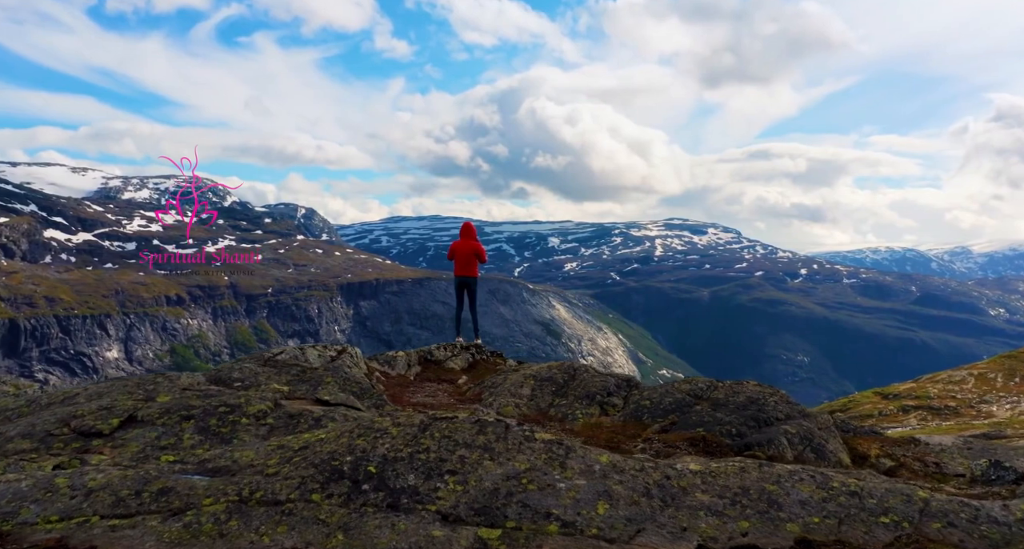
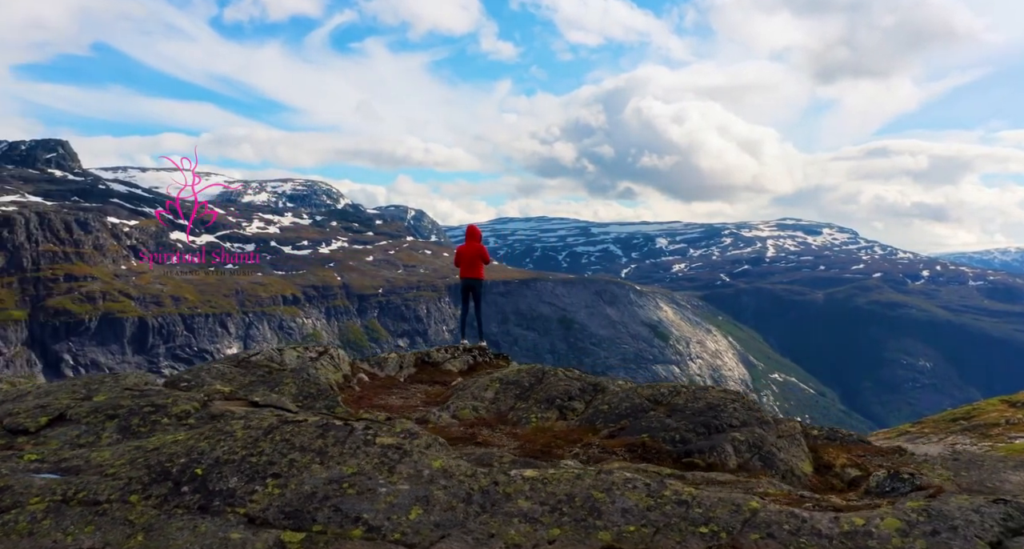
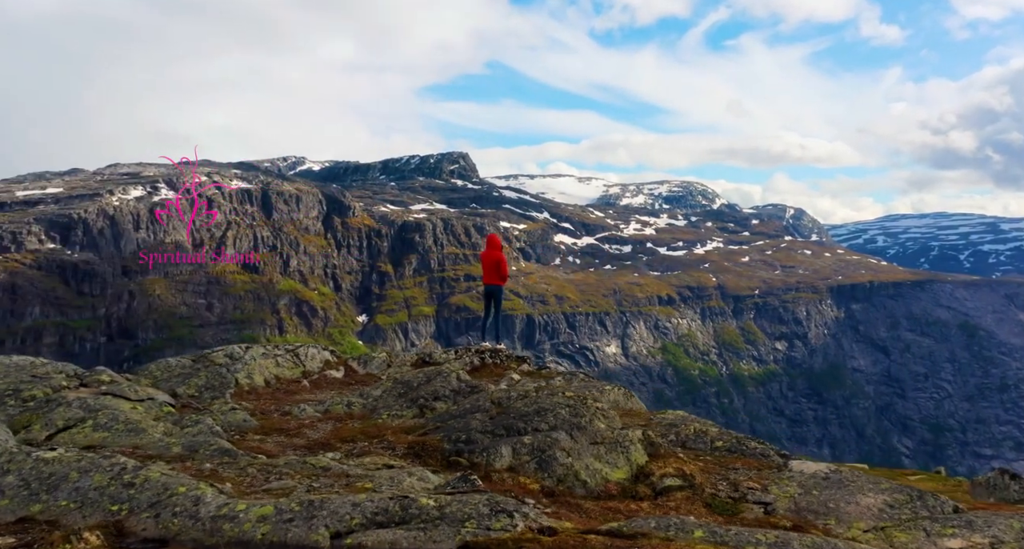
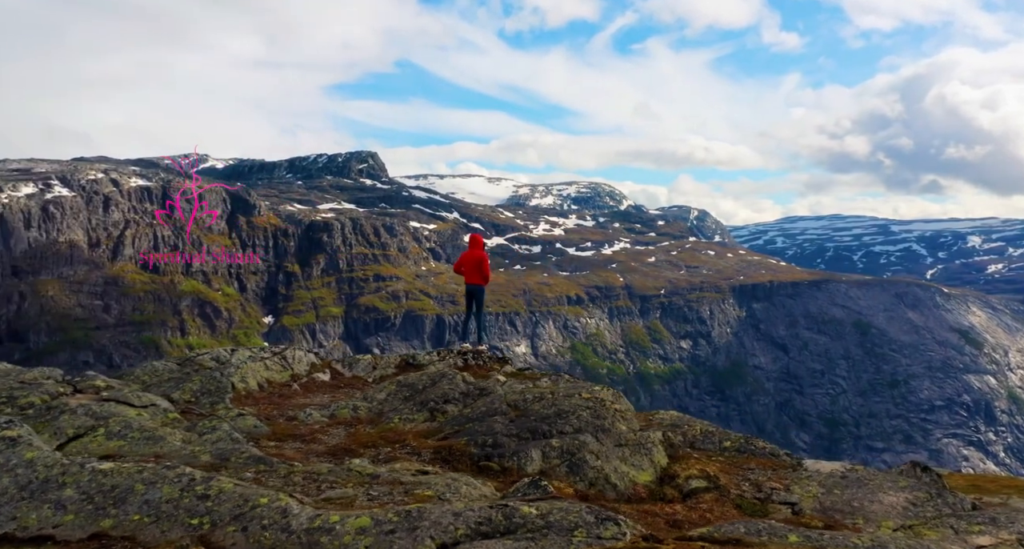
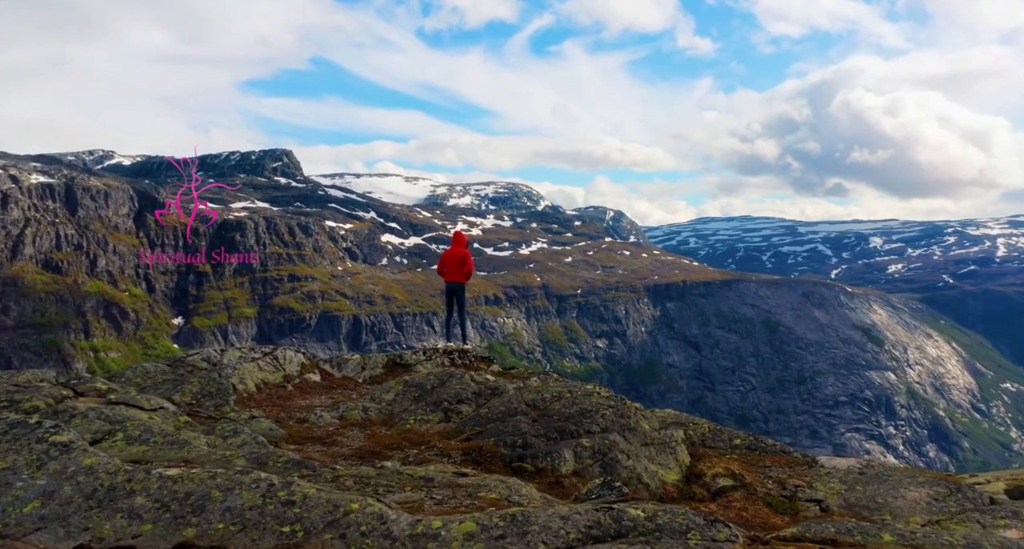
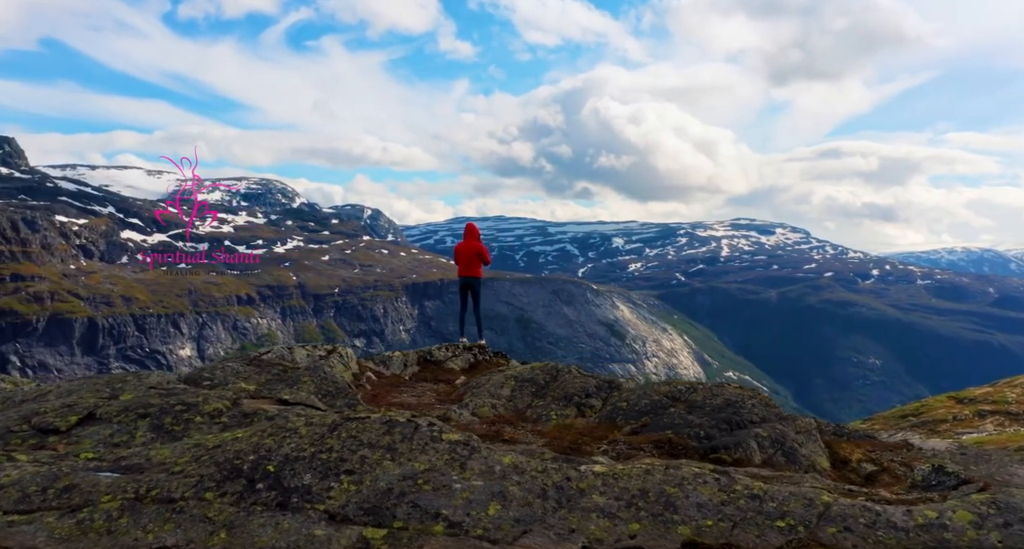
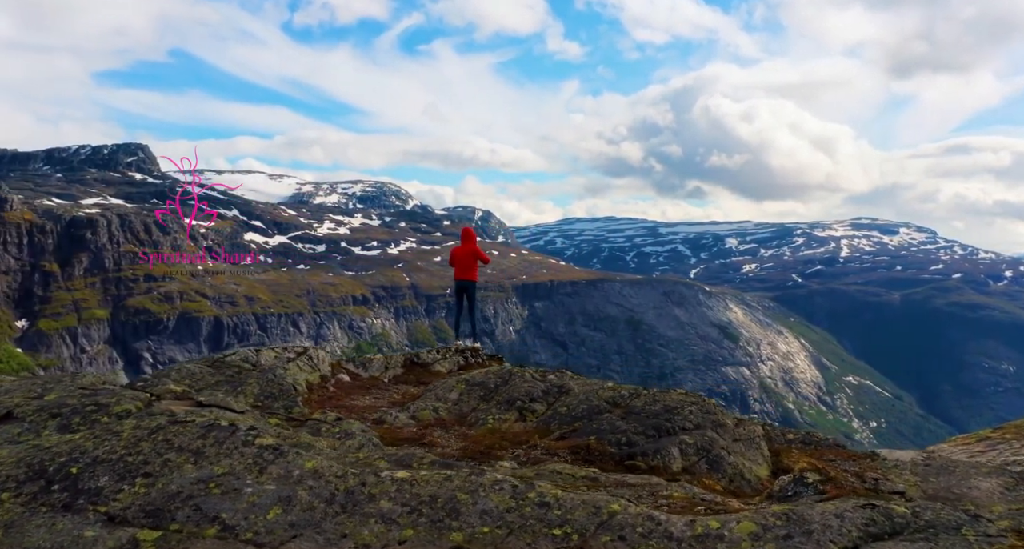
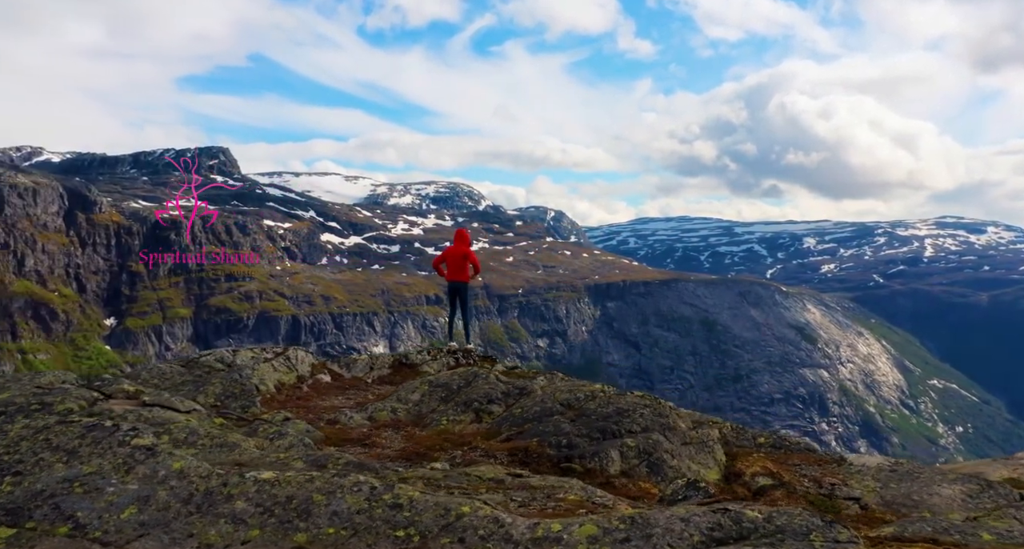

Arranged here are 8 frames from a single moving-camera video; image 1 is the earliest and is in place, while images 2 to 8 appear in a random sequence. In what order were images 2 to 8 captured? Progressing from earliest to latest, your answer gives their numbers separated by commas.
6, 2, 7, 8, 5, 4, 3
